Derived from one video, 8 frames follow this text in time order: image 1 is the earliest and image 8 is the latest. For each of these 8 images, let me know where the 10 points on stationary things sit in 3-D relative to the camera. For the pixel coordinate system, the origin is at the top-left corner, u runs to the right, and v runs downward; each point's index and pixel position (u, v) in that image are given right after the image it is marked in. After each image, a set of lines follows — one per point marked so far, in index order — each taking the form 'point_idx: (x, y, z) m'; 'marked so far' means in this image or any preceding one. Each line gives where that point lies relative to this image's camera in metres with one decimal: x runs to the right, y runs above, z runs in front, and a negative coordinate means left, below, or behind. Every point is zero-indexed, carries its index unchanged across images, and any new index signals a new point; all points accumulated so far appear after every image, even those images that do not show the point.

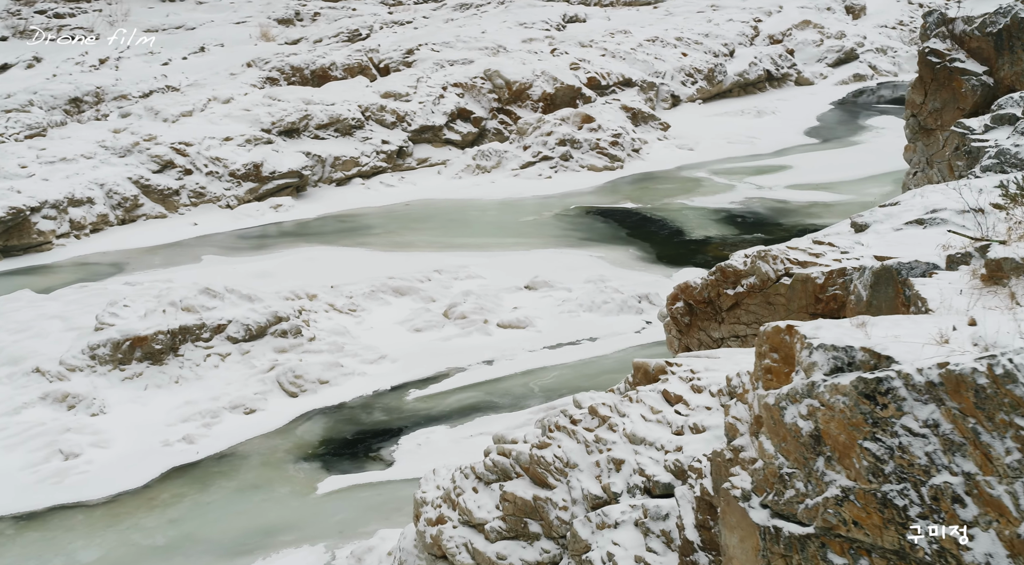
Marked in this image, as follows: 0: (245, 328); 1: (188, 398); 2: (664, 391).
0: (-3.4, -0.6, +13.4) m
1: (-3.8, -1.3, +12.3) m
2: (+1.0, -0.7, +6.9) m
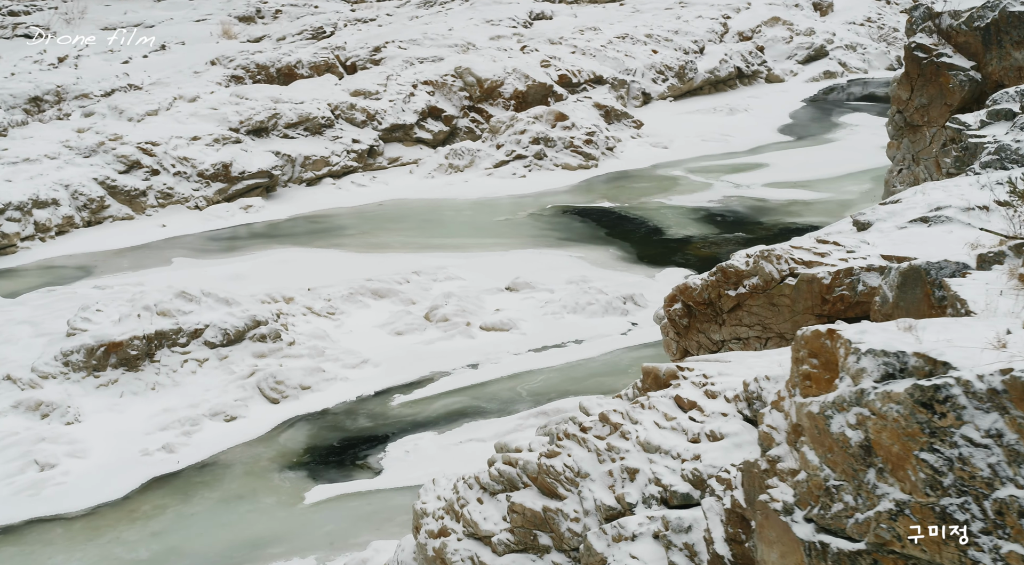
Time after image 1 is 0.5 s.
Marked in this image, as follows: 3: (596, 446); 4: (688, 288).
0: (-3.6, -0.6, +13.0) m
1: (-3.9, -1.4, +11.9) m
2: (+1.0, -0.7, +6.6) m
3: (+0.5, -1.0, +6.6) m
4: (+1.6, 0.0, +9.2) m
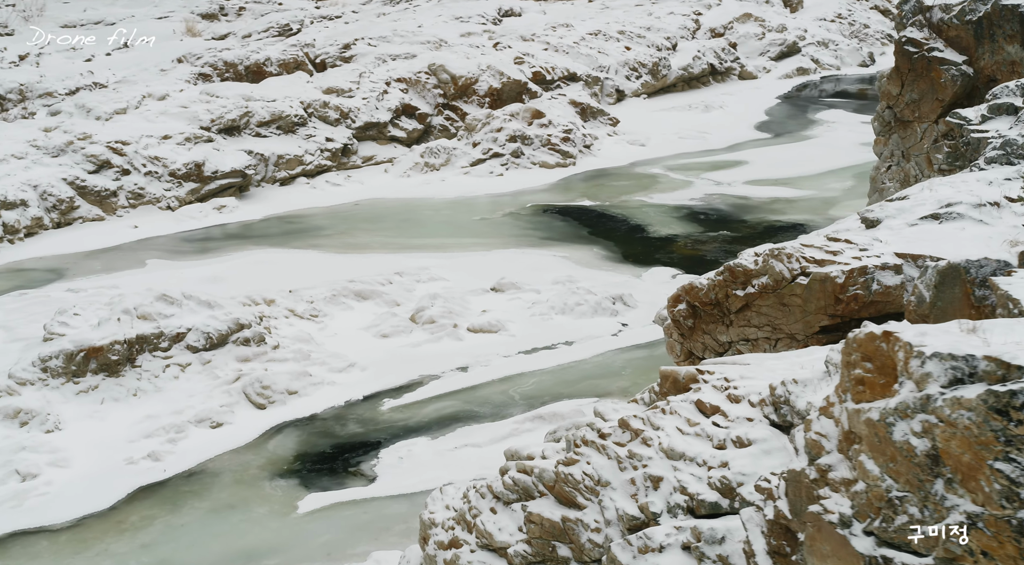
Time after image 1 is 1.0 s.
0: (-3.7, -0.6, +12.6) m
1: (-4.0, -1.4, +11.5) m
2: (+1.1, -0.7, +6.4) m
3: (+0.6, -1.0, +6.4) m
4: (+1.6, 0.0, +9.0) m
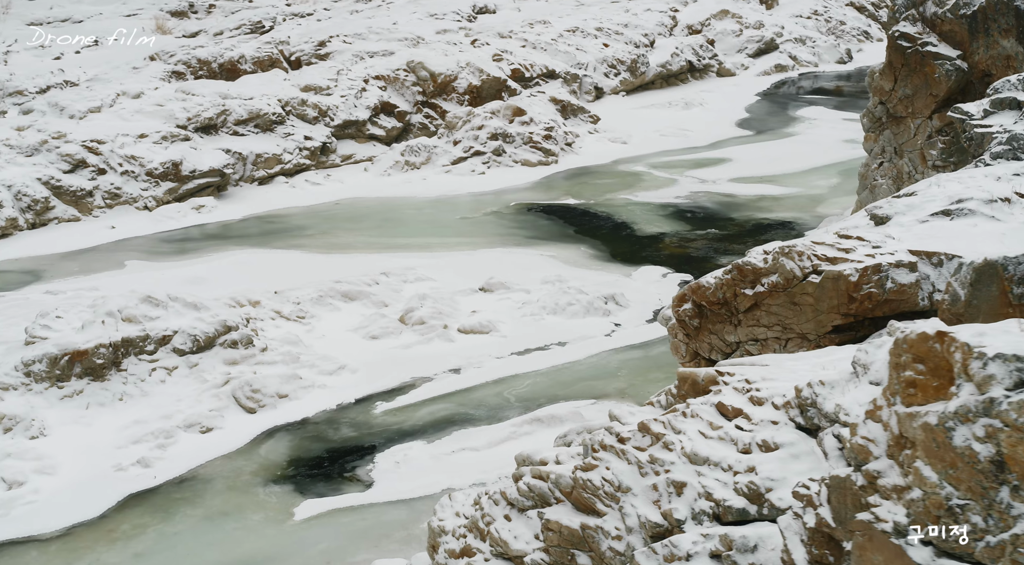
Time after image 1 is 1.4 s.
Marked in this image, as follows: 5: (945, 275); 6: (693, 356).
0: (-3.8, -0.7, +12.3) m
1: (-4.0, -1.4, +11.2) m
2: (+1.2, -0.7, +6.2) m
3: (+0.7, -1.0, +6.2) m
4: (+1.6, 0.0, +8.9) m
5: (+3.1, +0.1, +7.5) m
6: (+1.6, -0.6, +9.2) m
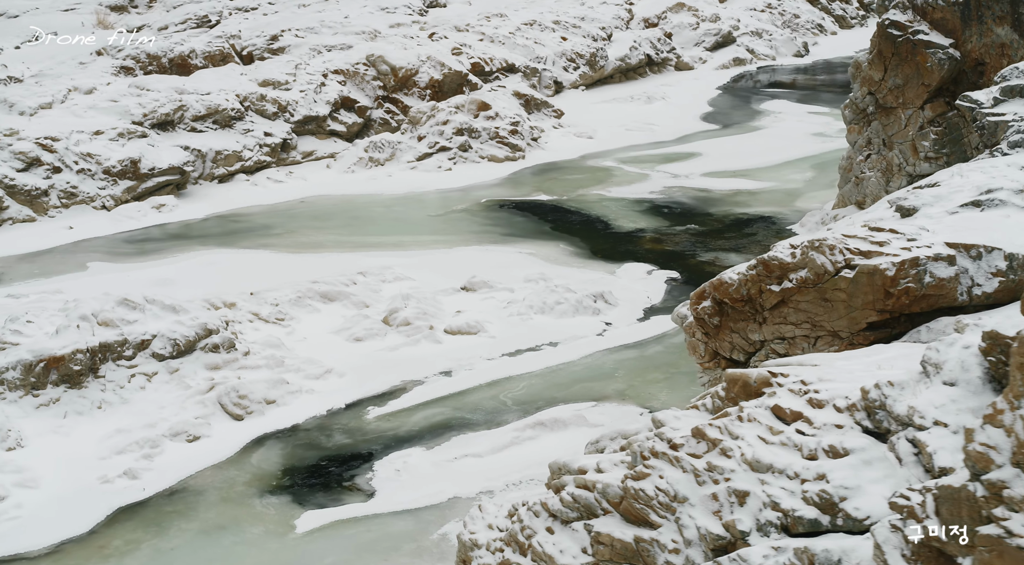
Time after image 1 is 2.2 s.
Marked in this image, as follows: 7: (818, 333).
0: (-3.8, -0.7, +11.7) m
1: (-4.0, -1.5, +10.6) m
2: (+1.5, -0.7, +5.9) m
3: (+1.0, -1.0, +5.9) m
4: (+1.7, 0.0, +8.6) m
5: (+3.3, +0.1, +7.2) m
6: (+1.7, -0.6, +8.9) m
7: (+2.3, -0.4, +8.0) m
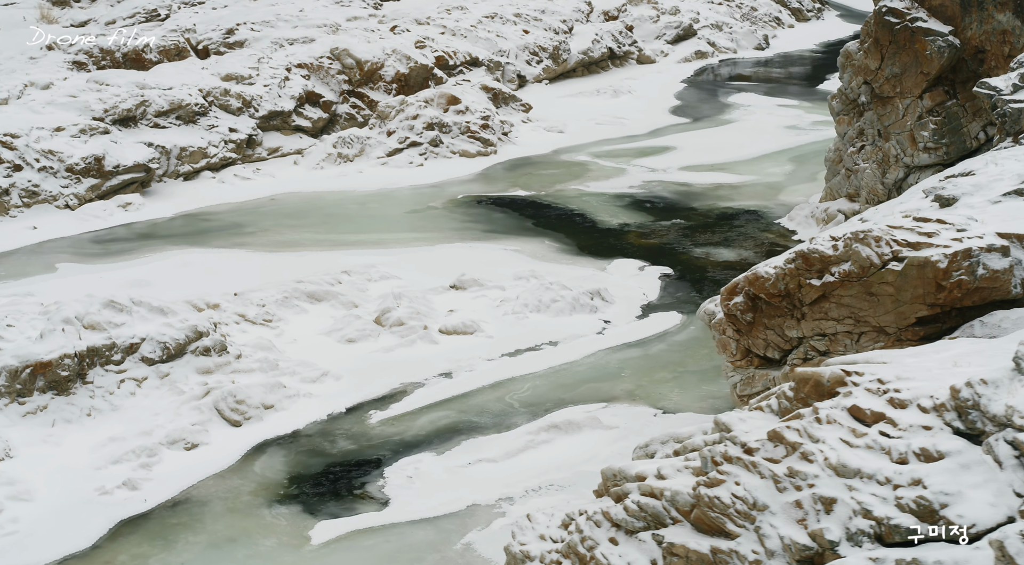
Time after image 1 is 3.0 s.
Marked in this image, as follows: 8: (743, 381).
0: (-3.7, -0.7, +11.2) m
1: (-3.9, -1.5, +10.1) m
2: (+1.9, -0.7, +5.6) m
3: (+1.4, -1.0, +5.6) m
4: (+1.9, 0.0, +8.3) m
5: (+3.6, +0.1, +7.0) m
6: (+1.9, -0.6, +8.6) m
7: (+2.6, -0.3, +7.7) m
8: (+1.9, -0.8, +8.7) m
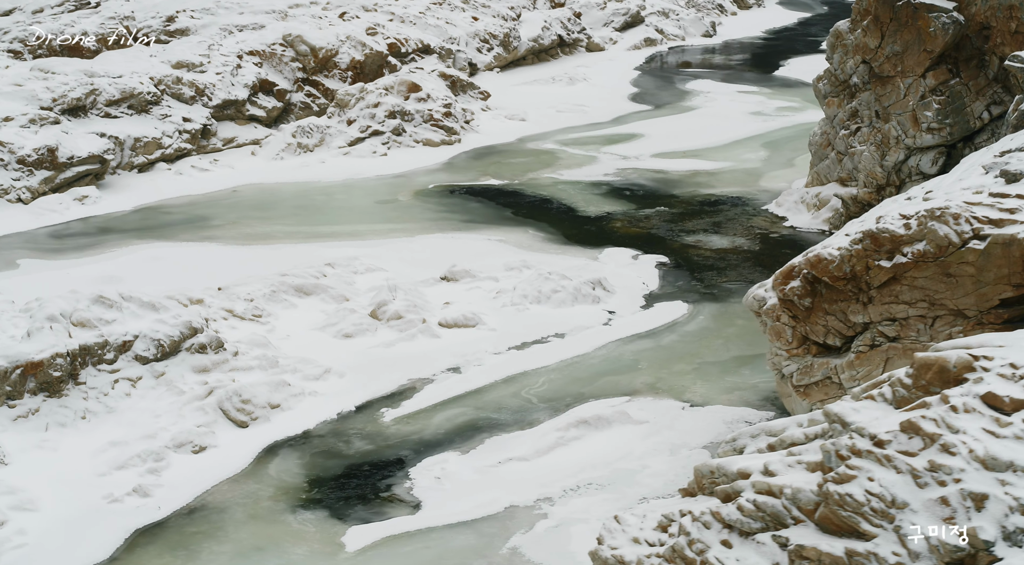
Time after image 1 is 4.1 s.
0: (-3.5, -0.6, +10.4) m
1: (-3.6, -1.4, +9.3) m
2: (+2.4, -0.6, +5.3) m
3: (+2.0, -0.9, +5.2) m
4: (+2.3, +0.2, +7.9) m
5: (+4.0, +0.3, +6.8) m
6: (+2.3, -0.4, +8.2) m
7: (+3.0, -0.2, +7.4) m
8: (+2.3, -0.7, +8.3) m
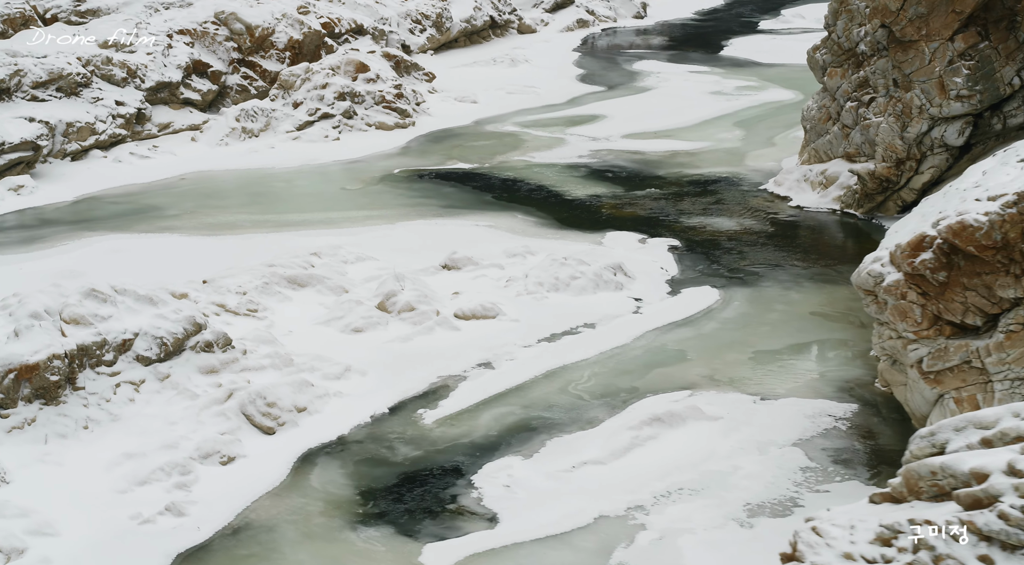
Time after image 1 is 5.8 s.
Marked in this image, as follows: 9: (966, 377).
0: (-3.0, -0.6, +9.0) m
1: (-2.9, -1.4, +7.9) m
2: (+3.4, -0.4, +4.5) m
3: (+3.0, -0.7, +4.3) m
4: (+3.0, +0.4, +7.1) m
5: (+4.8, +0.5, +6.1) m
6: (+3.0, -0.3, +7.4) m
7: (+3.8, 0.0, +6.7) m
8: (+3.0, -0.5, +7.5) m
9: (+3.4, -0.7, +7.7) m
